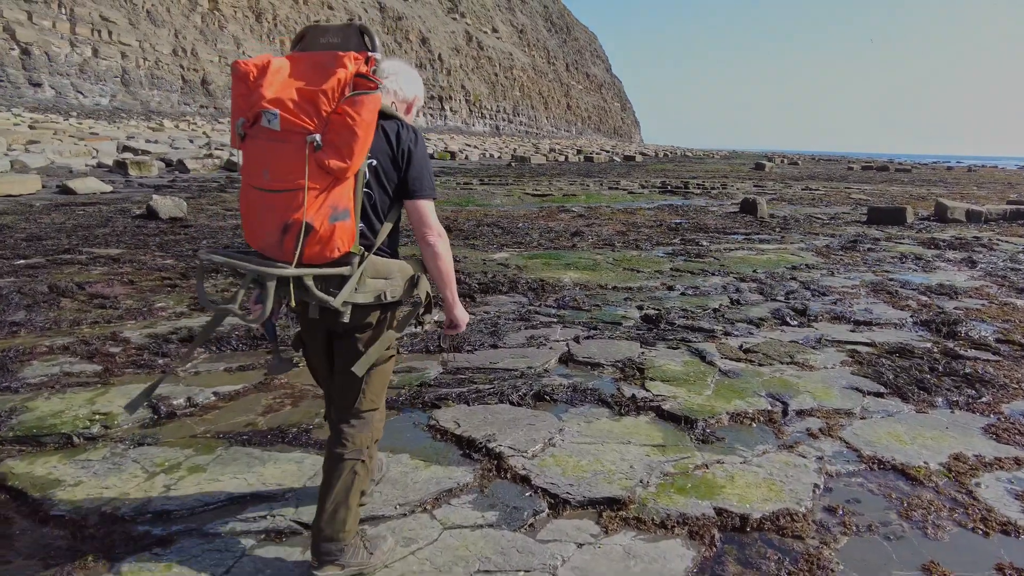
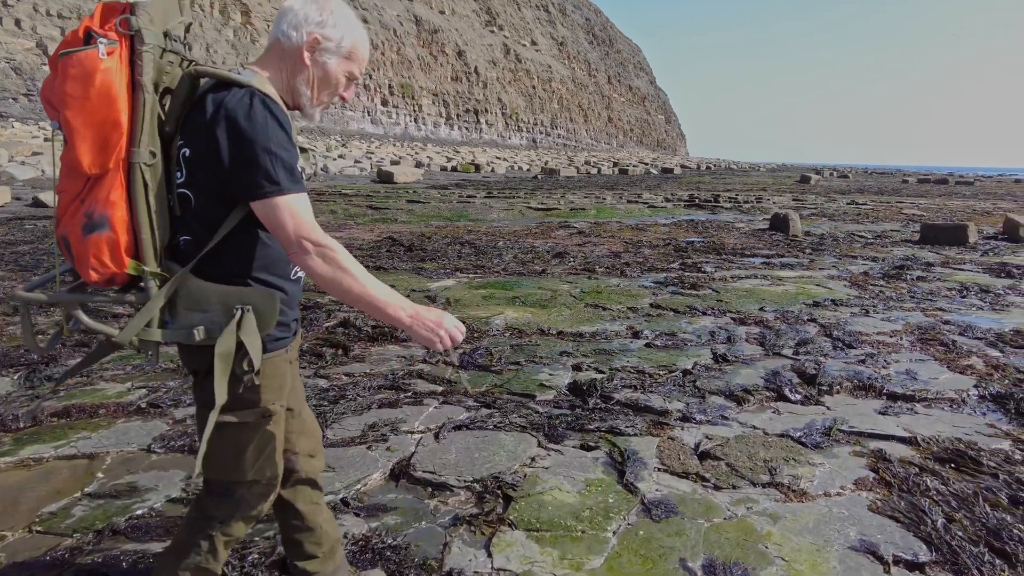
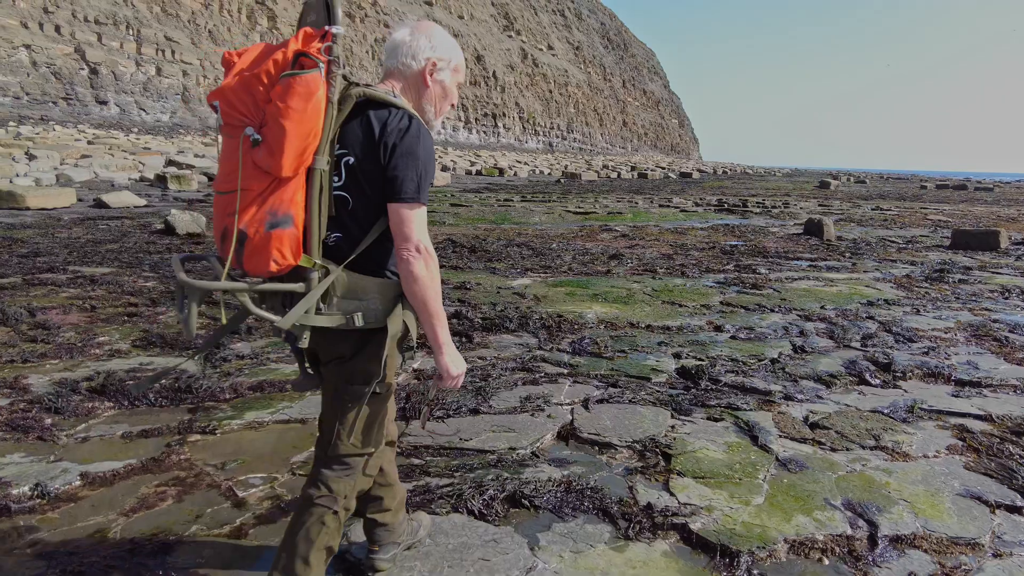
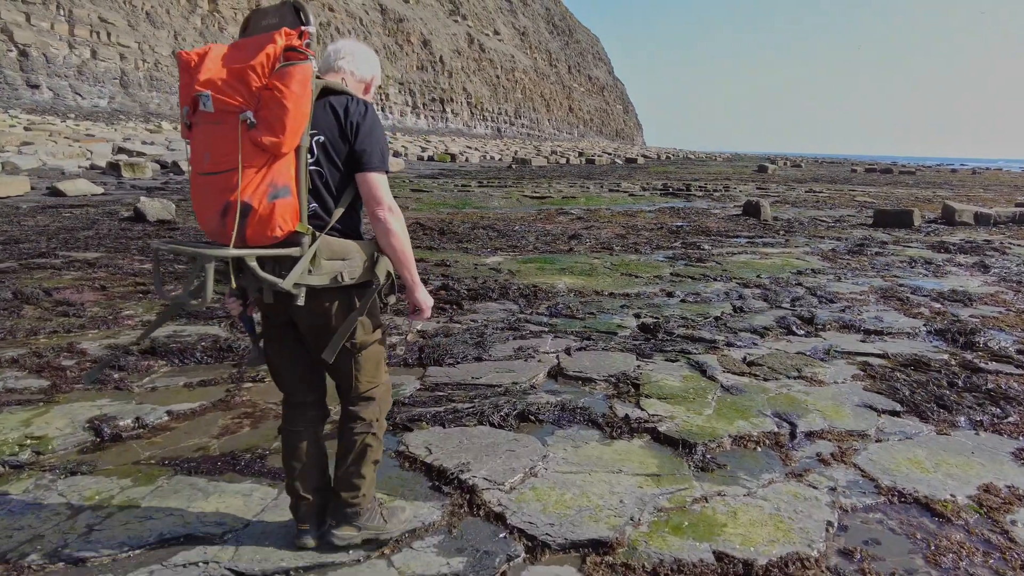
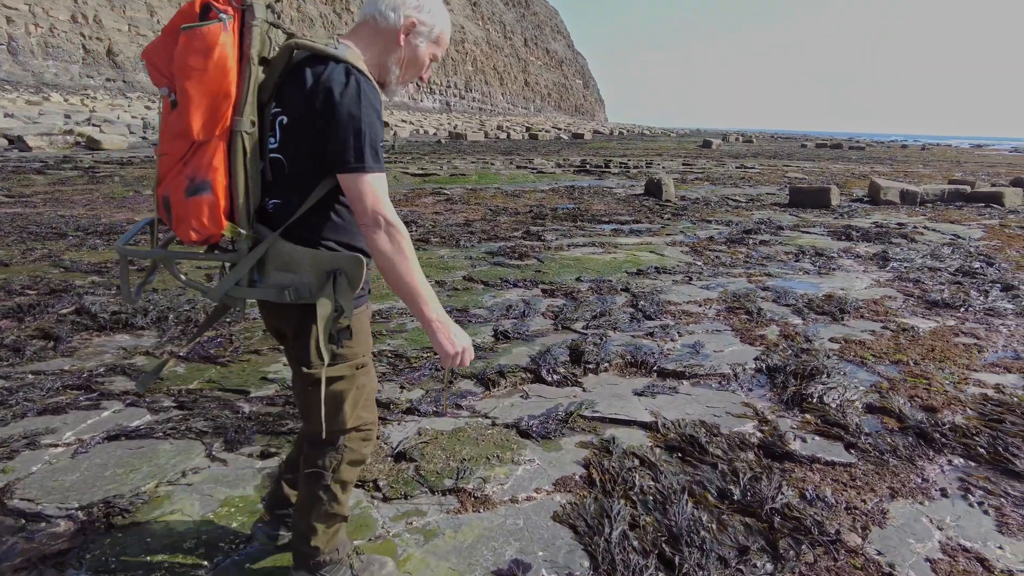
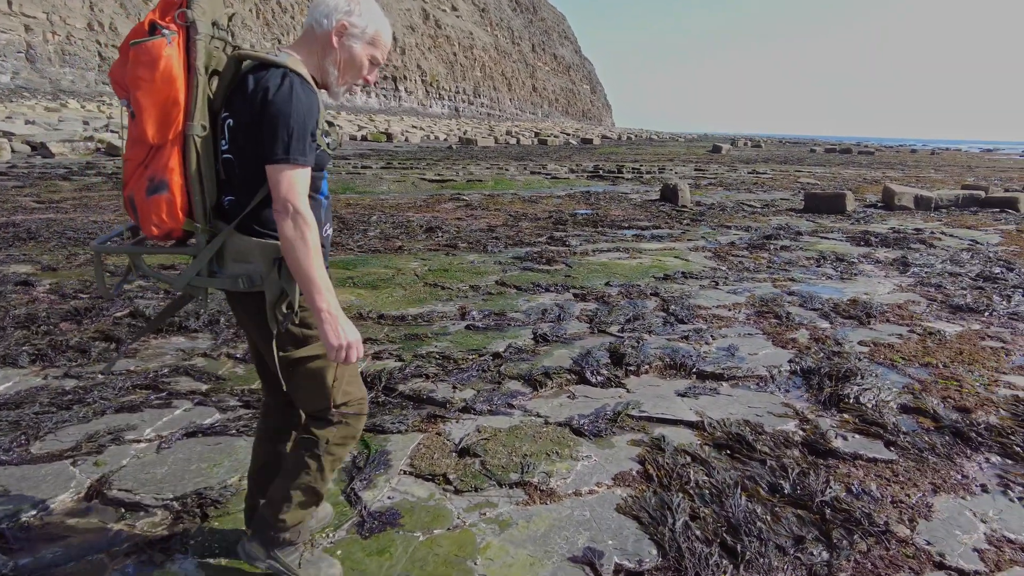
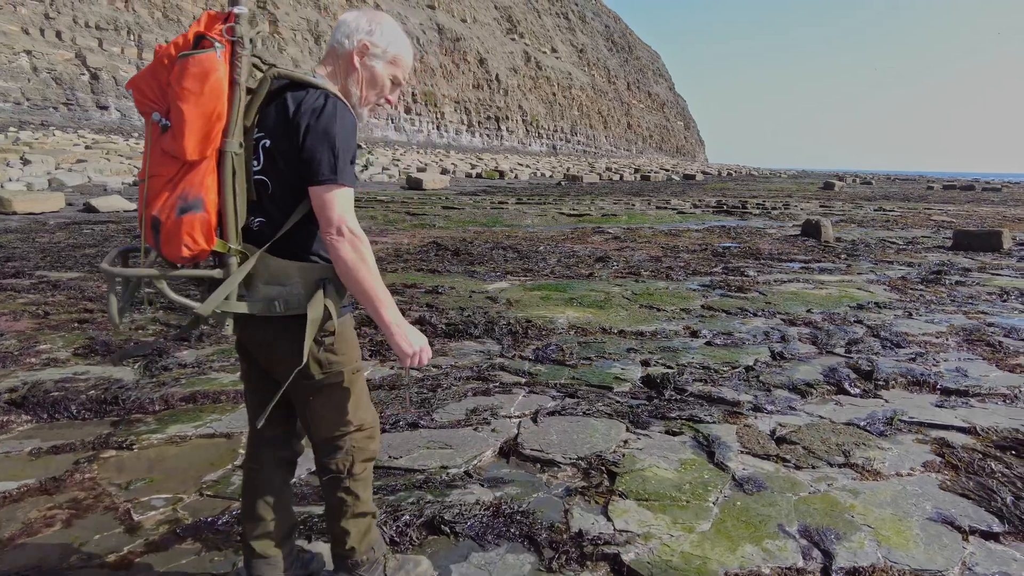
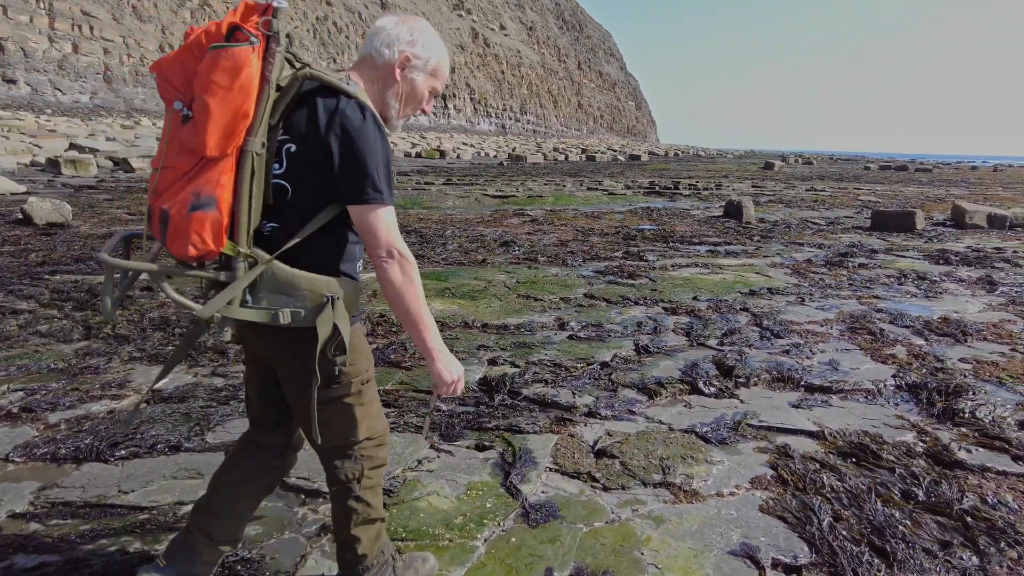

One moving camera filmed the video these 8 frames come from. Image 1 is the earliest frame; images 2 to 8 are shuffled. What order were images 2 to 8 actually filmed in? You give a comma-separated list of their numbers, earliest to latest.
4, 3, 7, 2, 8, 6, 5
